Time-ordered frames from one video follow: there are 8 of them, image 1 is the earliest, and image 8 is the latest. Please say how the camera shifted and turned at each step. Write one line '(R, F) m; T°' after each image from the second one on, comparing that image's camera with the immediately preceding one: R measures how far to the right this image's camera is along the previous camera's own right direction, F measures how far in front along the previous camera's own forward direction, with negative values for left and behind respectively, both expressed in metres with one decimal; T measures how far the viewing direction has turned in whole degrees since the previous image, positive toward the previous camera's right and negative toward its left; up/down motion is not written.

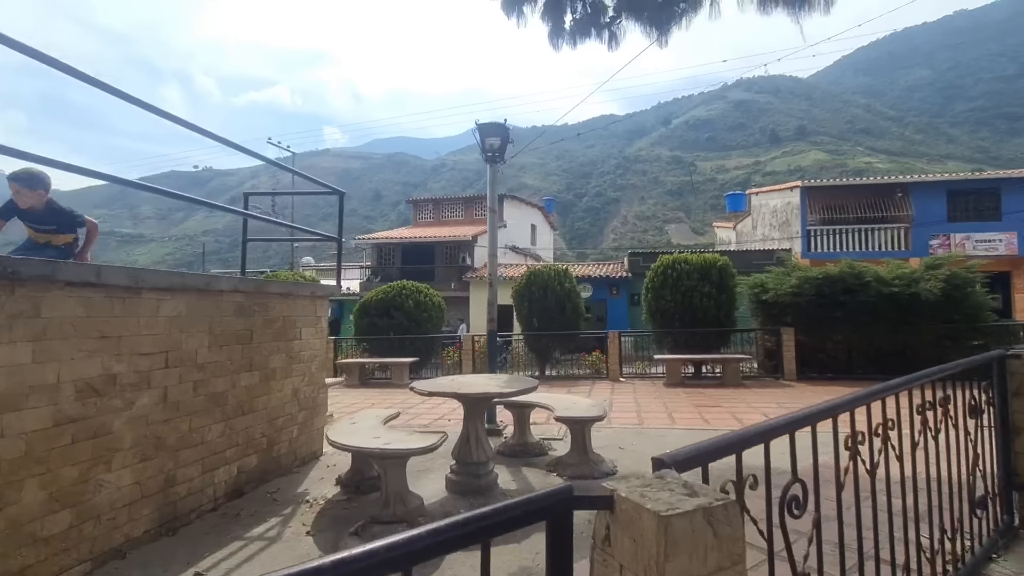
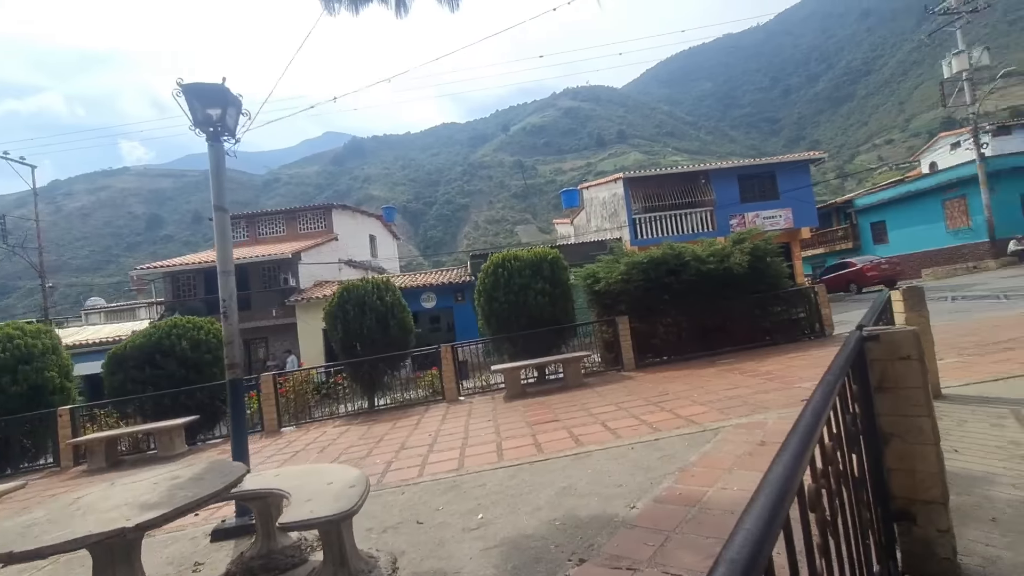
(+1.0, +1.3) m; +16°
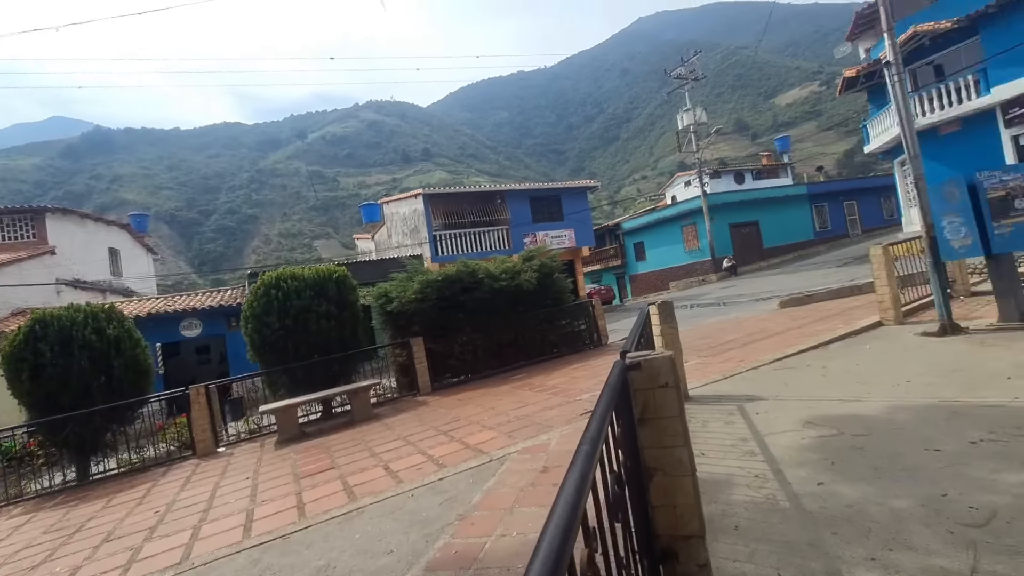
(+0.4, +0.5) m; +22°
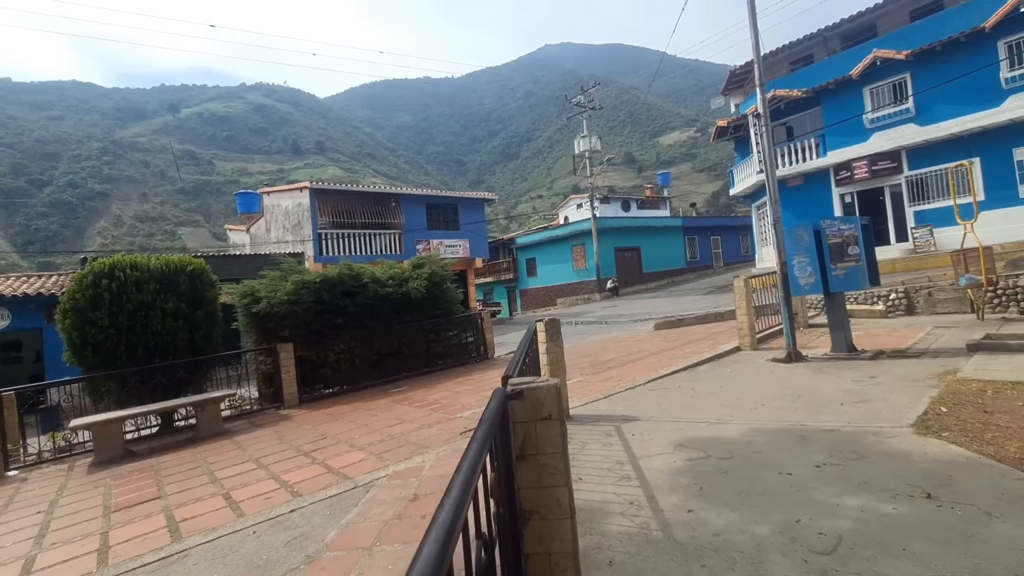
(+0.1, +0.3) m; +13°
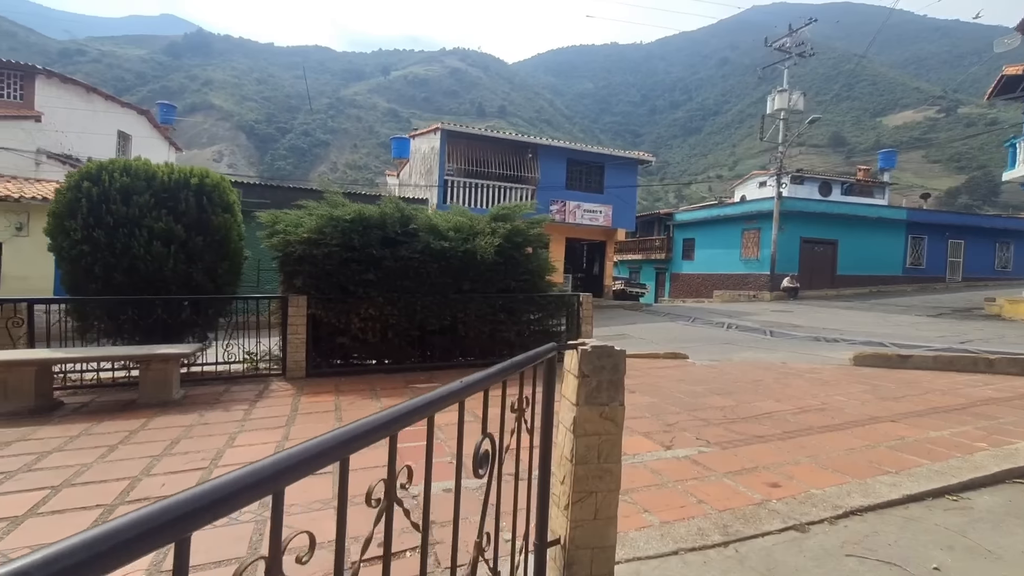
(+0.7, +3.3) m; -18°
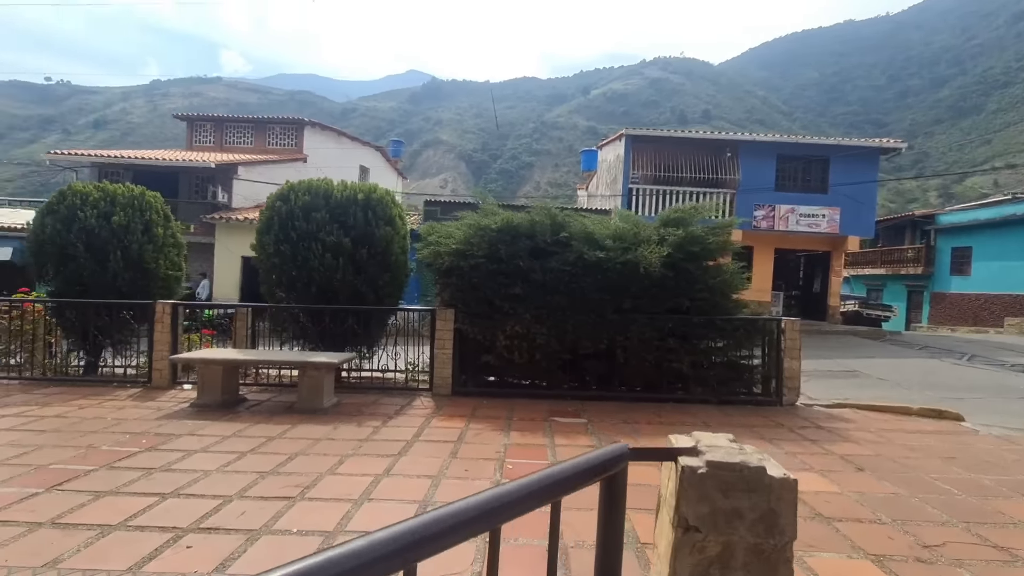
(+0.3, +1.0) m; -23°
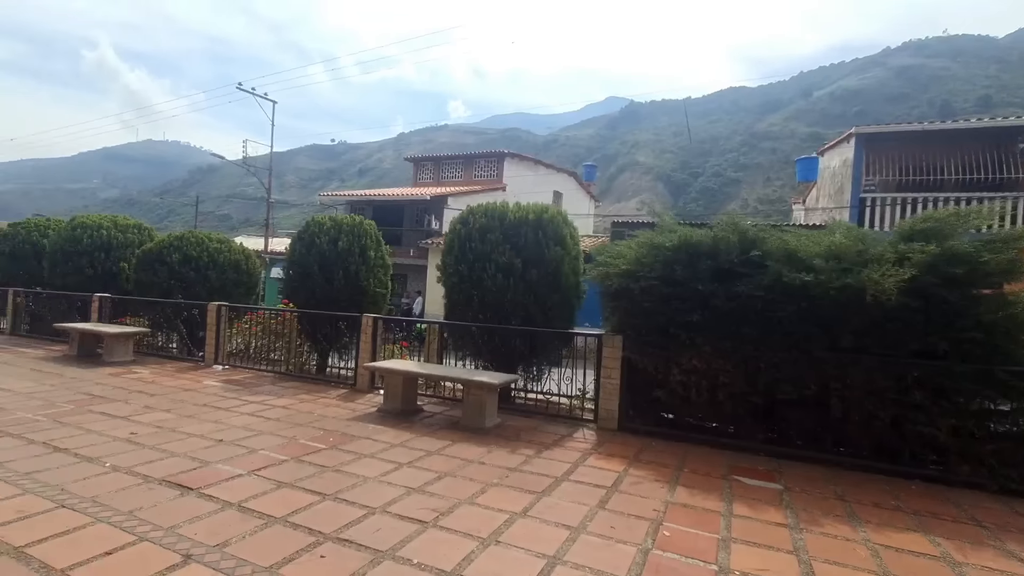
(+0.2, +0.4) m; -22°
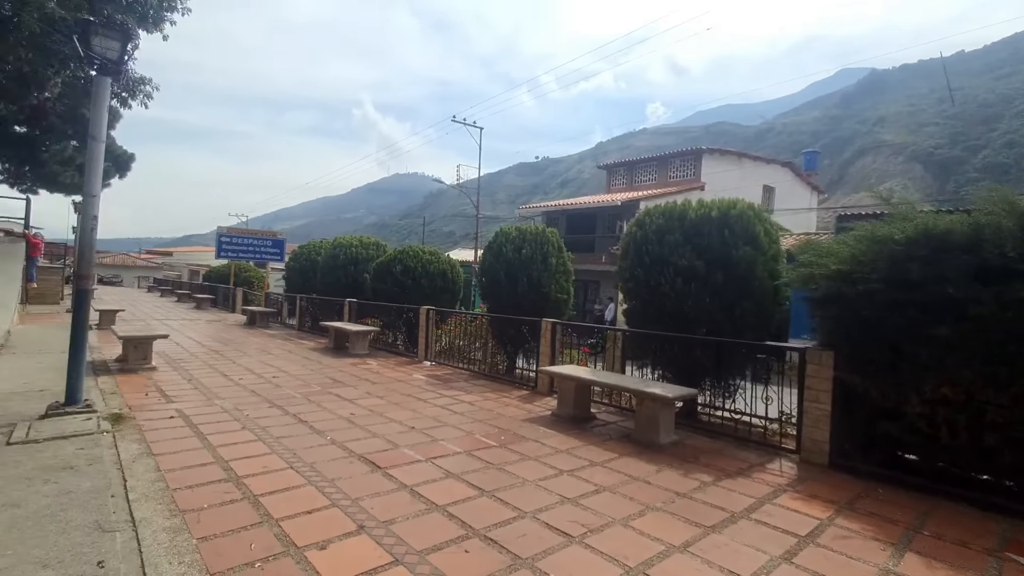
(+0.3, +0.2) m; -23°
